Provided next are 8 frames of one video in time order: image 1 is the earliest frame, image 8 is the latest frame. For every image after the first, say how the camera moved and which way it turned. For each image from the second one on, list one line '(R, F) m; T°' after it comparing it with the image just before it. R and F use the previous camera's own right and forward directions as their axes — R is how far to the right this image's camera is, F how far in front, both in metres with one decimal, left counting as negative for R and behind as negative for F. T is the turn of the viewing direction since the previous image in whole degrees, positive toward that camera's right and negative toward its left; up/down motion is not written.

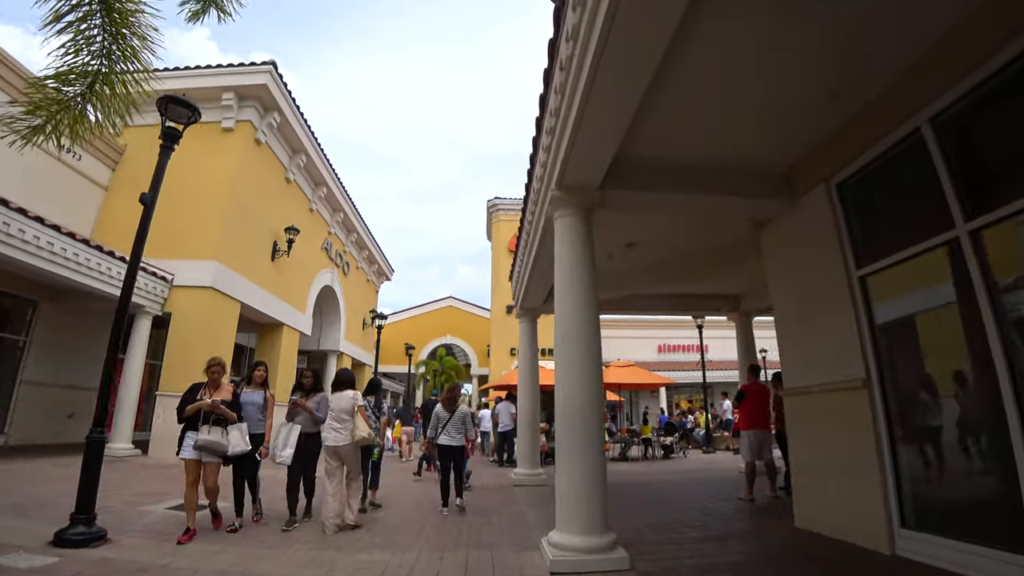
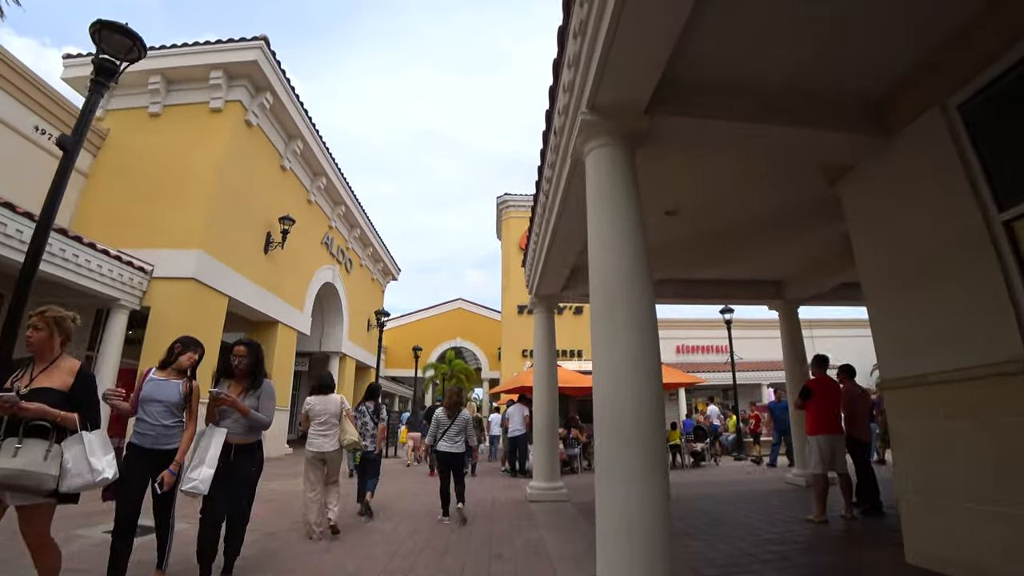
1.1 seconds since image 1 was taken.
(-0.1, +1.3) m; -1°
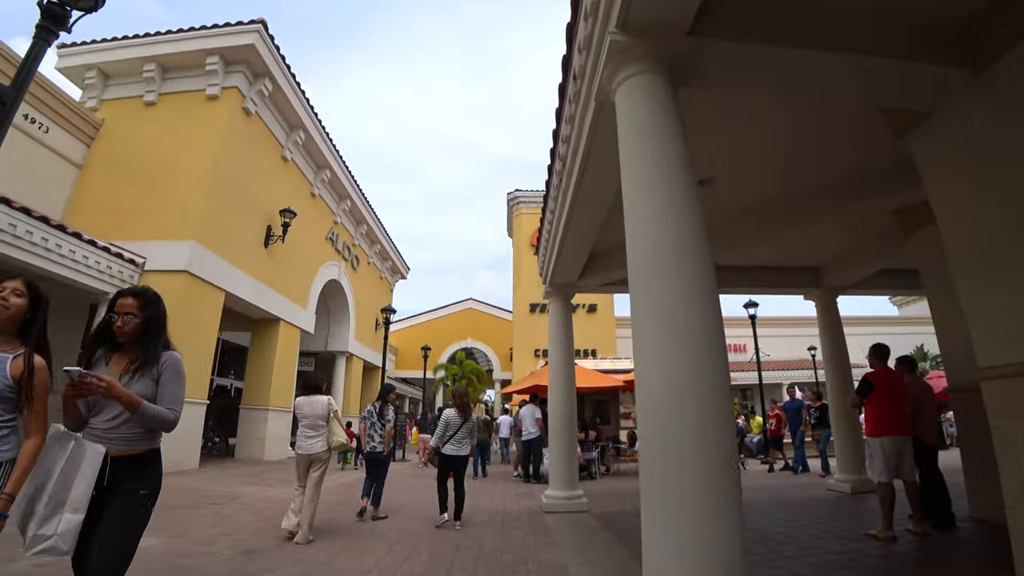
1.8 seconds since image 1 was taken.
(0.0, +0.8) m; -1°
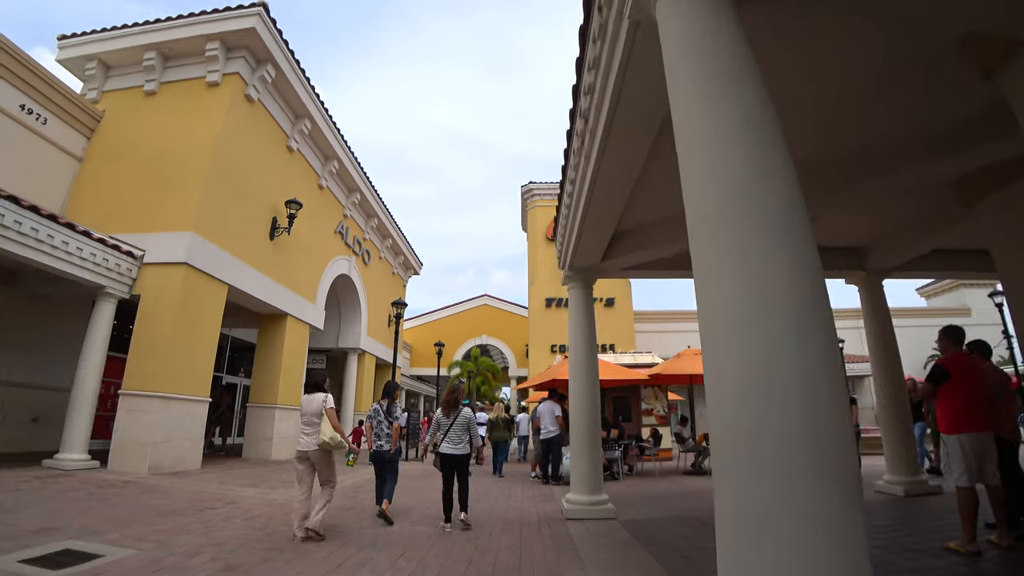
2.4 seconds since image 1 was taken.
(0.0, +0.7) m; -2°
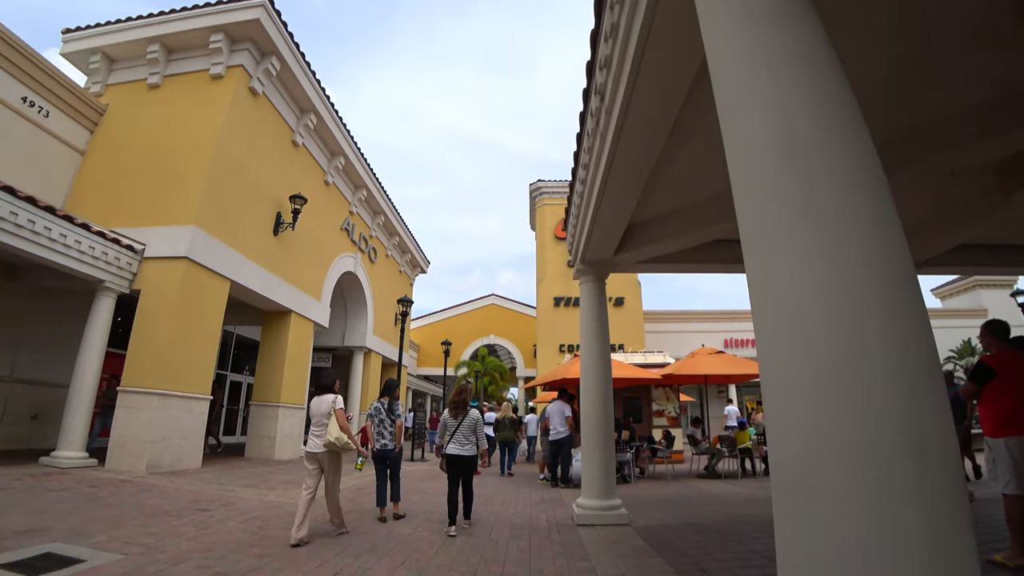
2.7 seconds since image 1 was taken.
(0.0, +0.3) m; -1°
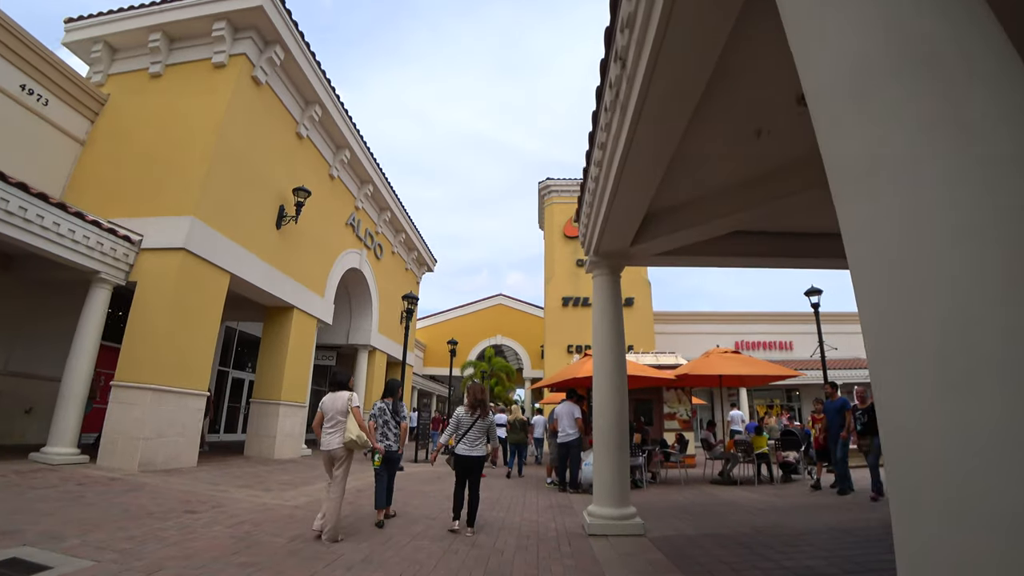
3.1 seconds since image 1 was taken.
(0.0, +0.4) m; -1°
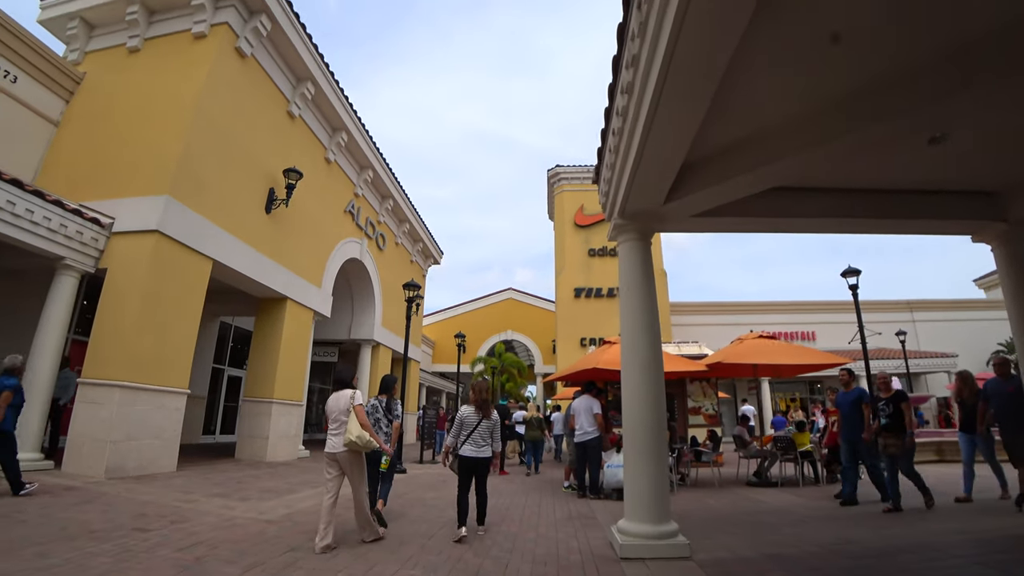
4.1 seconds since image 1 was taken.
(0.0, +1.0) m; -1°
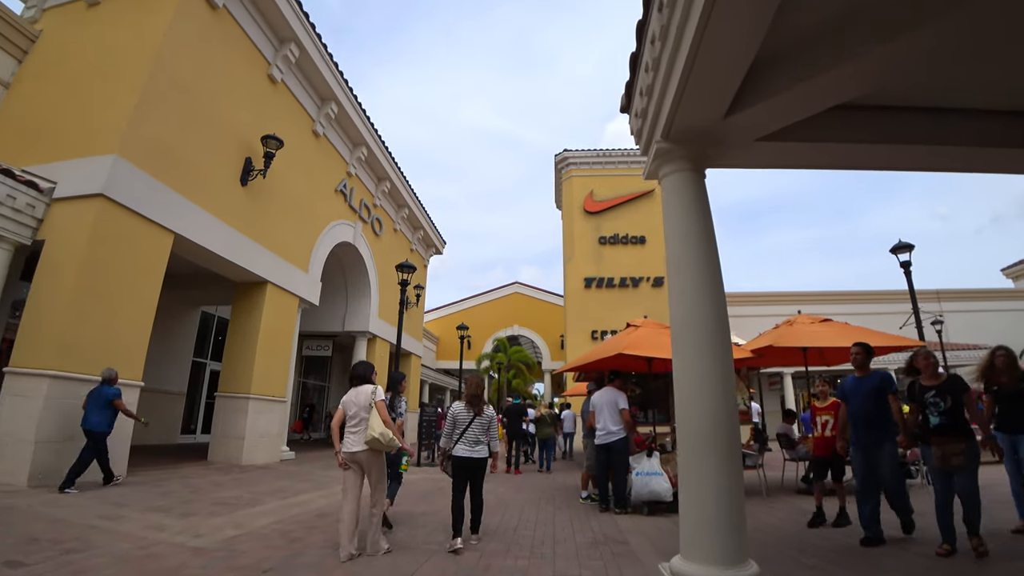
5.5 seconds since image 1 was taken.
(0.0, +1.3) m; -1°
